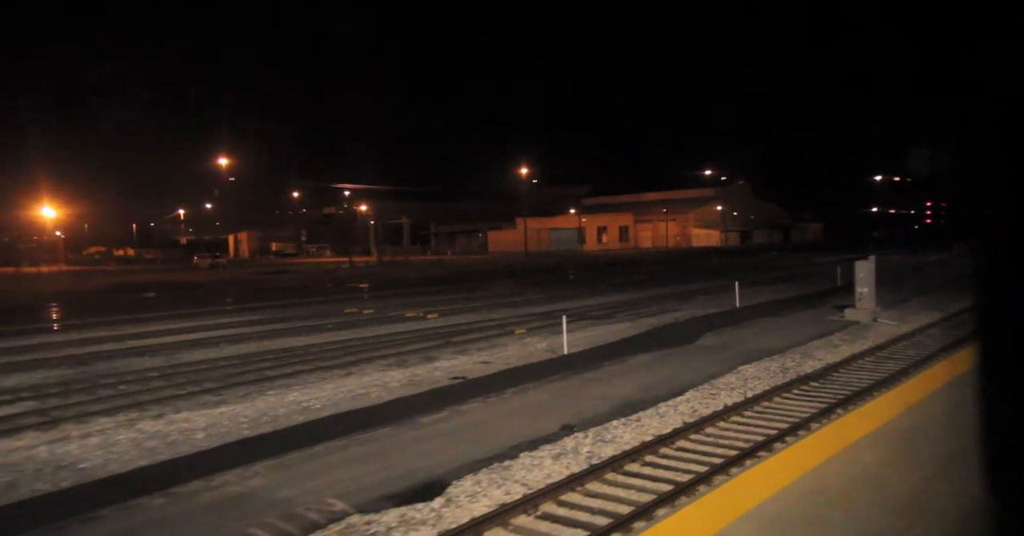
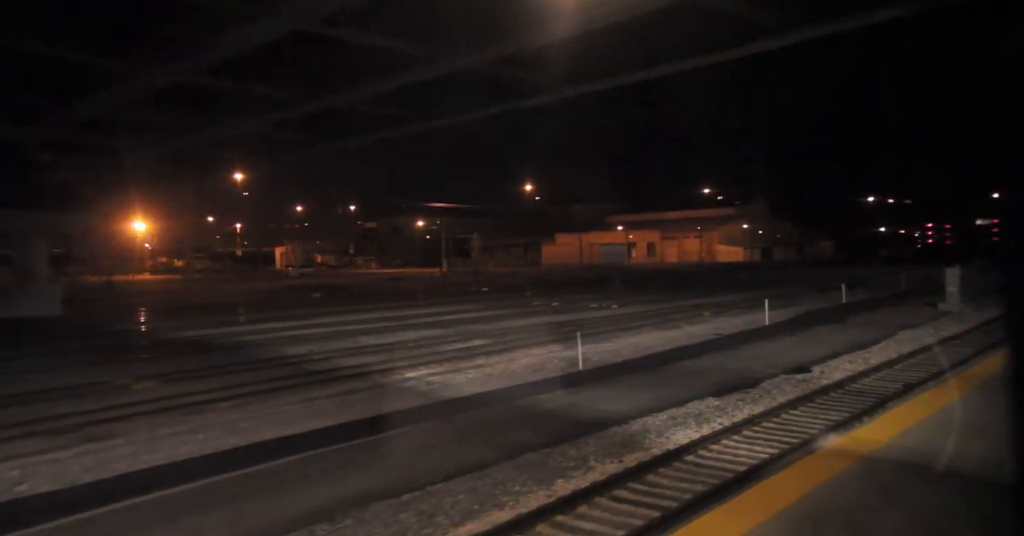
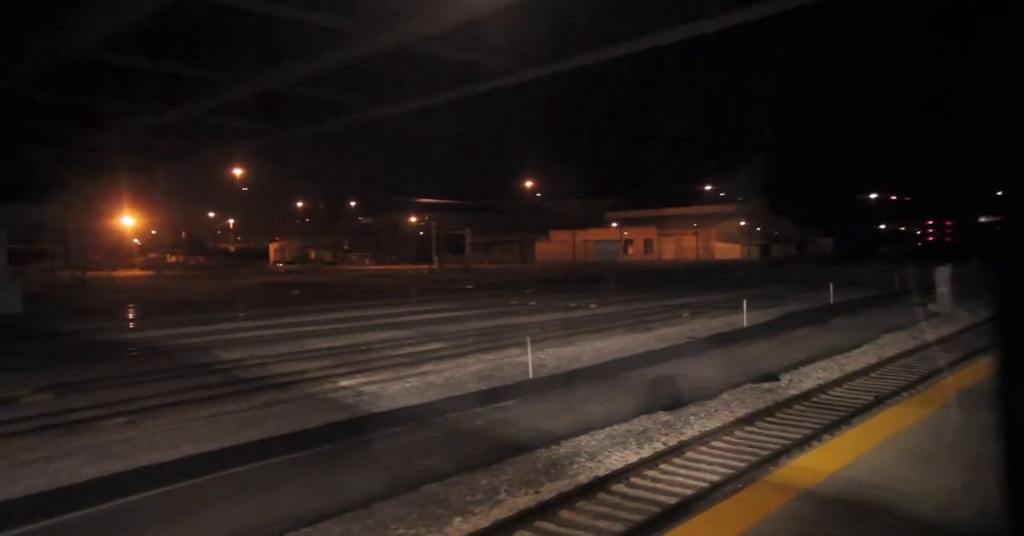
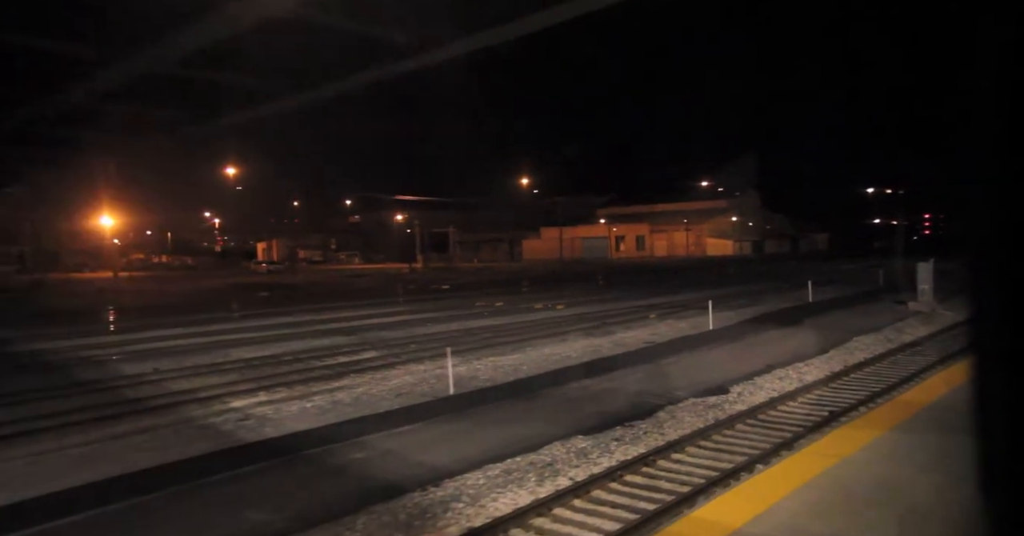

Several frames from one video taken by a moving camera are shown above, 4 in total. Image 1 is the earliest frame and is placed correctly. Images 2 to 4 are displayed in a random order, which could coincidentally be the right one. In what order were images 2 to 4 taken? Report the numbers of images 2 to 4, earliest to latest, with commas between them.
4, 3, 2
